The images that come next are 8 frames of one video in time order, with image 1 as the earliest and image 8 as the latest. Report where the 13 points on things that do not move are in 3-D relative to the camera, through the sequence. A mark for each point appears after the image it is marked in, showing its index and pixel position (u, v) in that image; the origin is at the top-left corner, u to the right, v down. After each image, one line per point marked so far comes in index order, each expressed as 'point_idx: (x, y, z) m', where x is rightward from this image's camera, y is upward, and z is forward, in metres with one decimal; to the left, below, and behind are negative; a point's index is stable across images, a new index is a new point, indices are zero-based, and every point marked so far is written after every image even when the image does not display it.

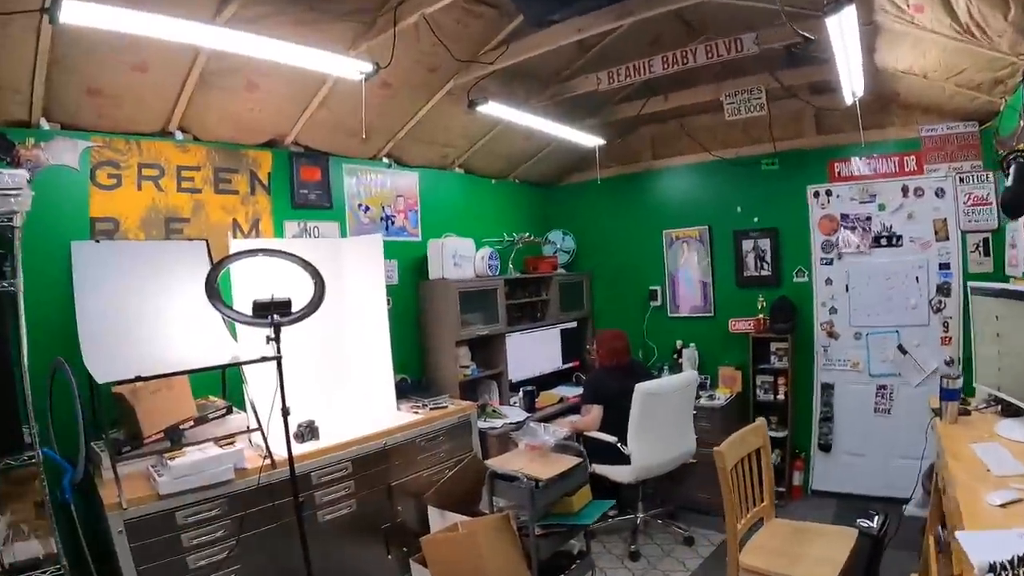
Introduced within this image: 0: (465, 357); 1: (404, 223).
0: (-0.3, -0.4, +3.7) m
1: (-0.7, +0.4, +3.8) m
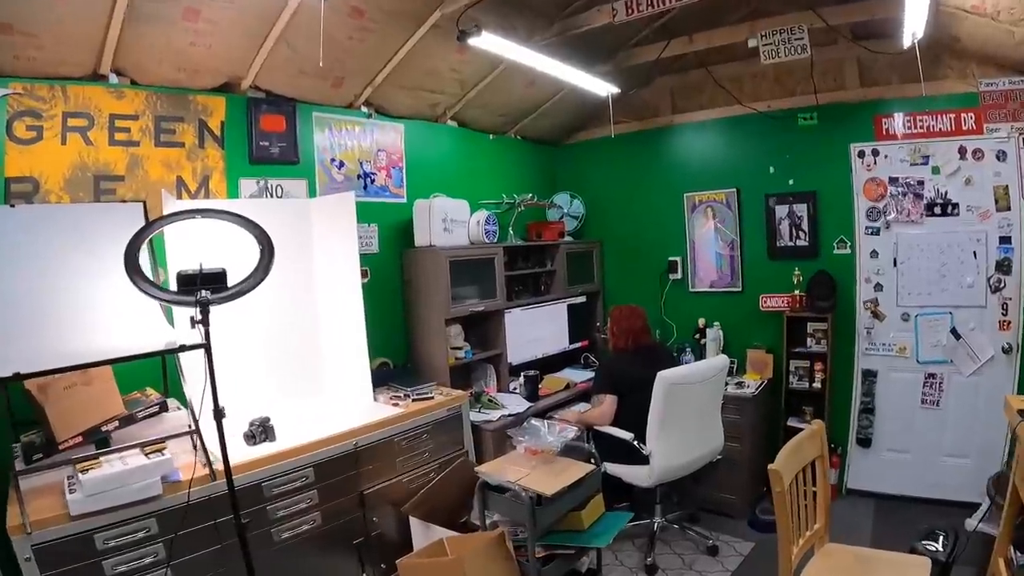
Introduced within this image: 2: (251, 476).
0: (-0.3, -0.2, +3.2) m
1: (-0.7, +0.6, +3.2) m
2: (-0.9, -0.6, +2.1) m
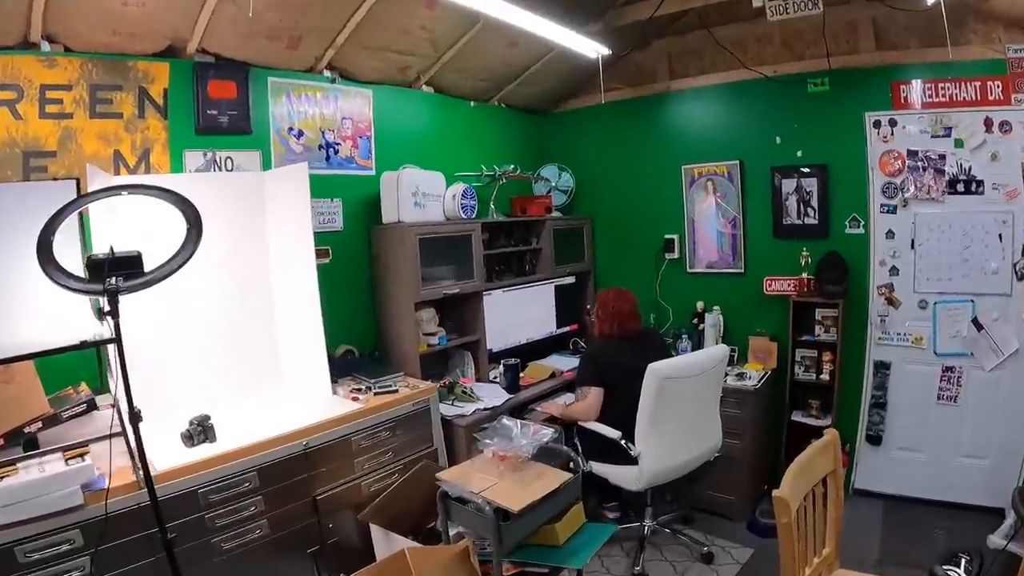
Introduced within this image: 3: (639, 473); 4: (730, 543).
0: (-0.4, -0.2, +2.9) m
1: (-0.8, +0.6, +3.0) m
2: (-1.0, -0.6, +1.9) m
3: (+0.5, -0.7, +2.5) m
4: (+1.0, -1.1, +2.8) m
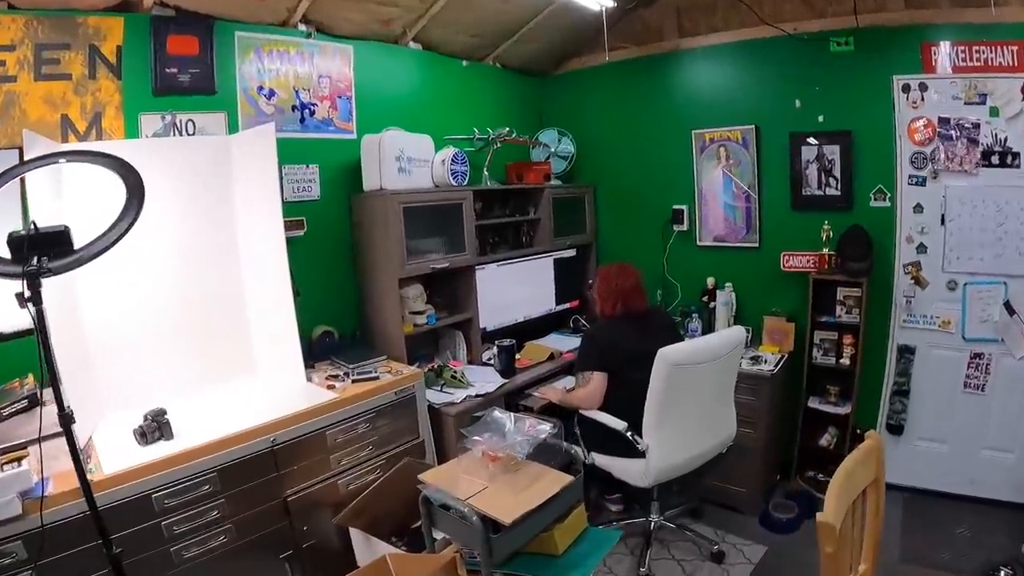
0: (-0.4, -0.1, +2.7) m
1: (-0.8, +0.7, +2.7) m
2: (-1.0, -0.5, +1.6) m
3: (+0.5, -0.7, +2.3) m
4: (+1.0, -1.1, +2.6) m
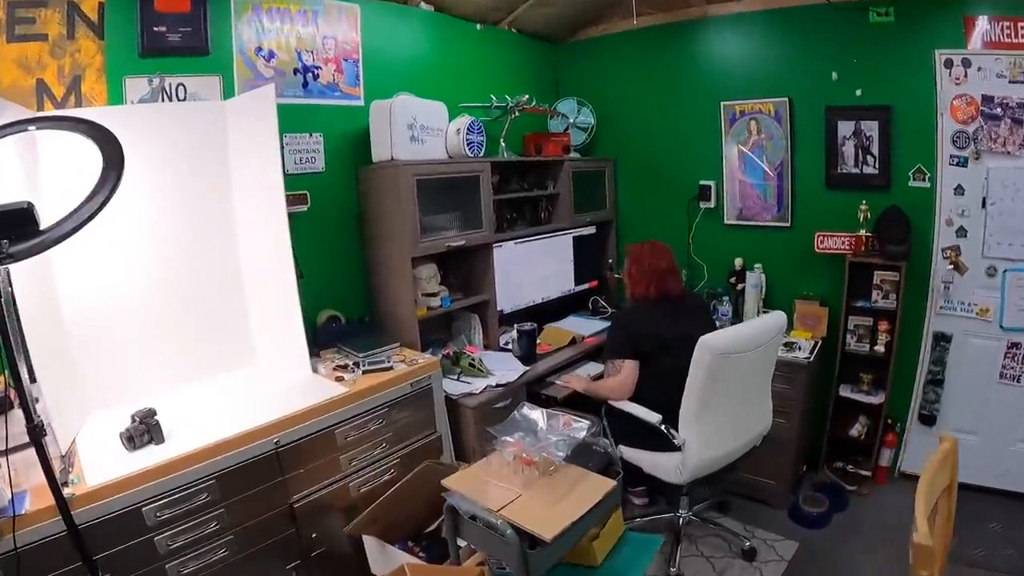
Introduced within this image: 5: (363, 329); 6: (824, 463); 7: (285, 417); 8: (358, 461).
0: (-0.3, 0.0, +2.5) m
1: (-0.7, +0.8, +2.5) m
2: (-0.9, -0.5, +1.5) m
3: (+0.6, -0.6, +2.1) m
4: (+1.0, -1.0, +2.5) m
5: (-0.6, -0.2, +2.5) m
6: (+1.3, -0.7, +2.7) m
7: (-0.6, -0.4, +1.8) m
8: (-0.5, -0.6, +2.0) m
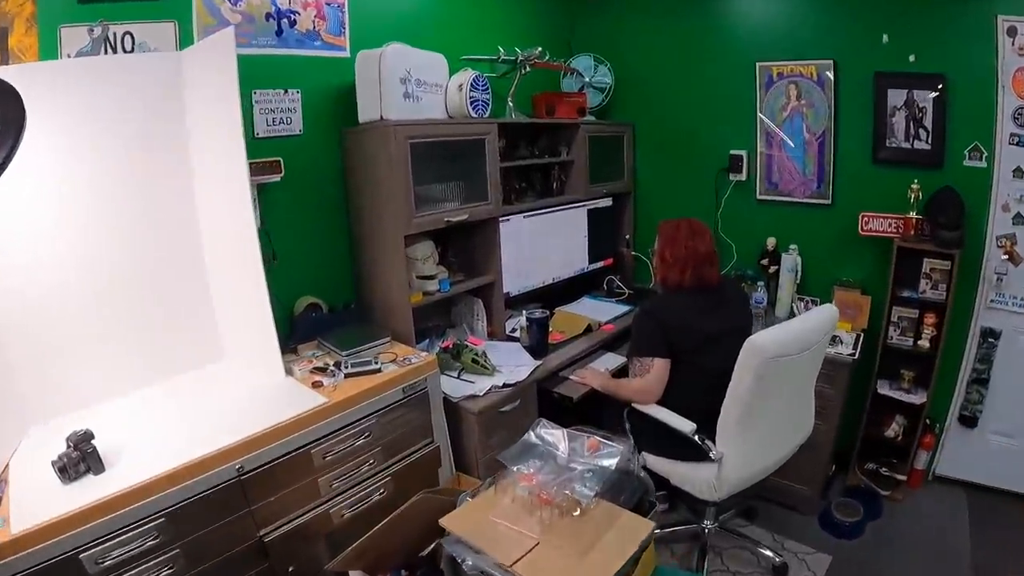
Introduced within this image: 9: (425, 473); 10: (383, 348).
0: (-0.3, +0.1, +2.2) m
1: (-0.7, +0.9, +2.1) m
2: (-0.9, -0.5, +1.2) m
3: (+0.6, -0.6, +1.8) m
4: (+1.0, -0.9, +2.2) m
5: (-0.6, -0.1, +2.2) m
6: (+1.3, -0.7, +2.4) m
7: (-0.6, -0.3, +1.5) m
8: (-0.5, -0.5, +1.7) m
9: (-0.3, -0.6, +1.9) m
10: (-0.4, -0.2, +2.0) m
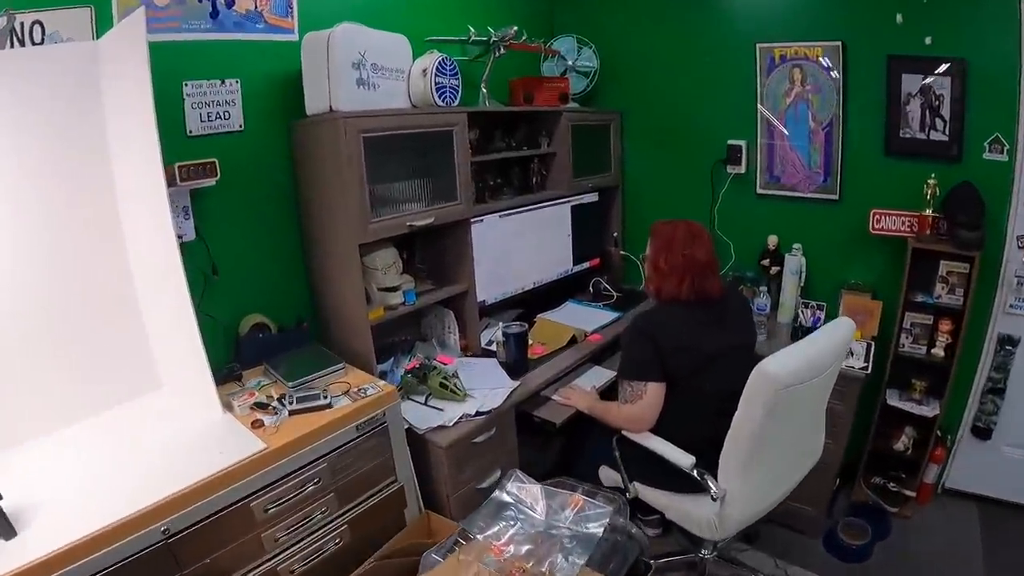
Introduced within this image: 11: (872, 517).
0: (-0.4, 0.0, +2.0) m
1: (-0.8, +0.8, +1.8) m
2: (-1.0, -0.6, +1.0) m
3: (+0.5, -0.6, +1.6) m
4: (+1.0, -1.0, +2.1) m
5: (-0.7, -0.2, +2.0) m
6: (+1.3, -0.7, +2.3) m
7: (-0.7, -0.4, +1.2) m
8: (-0.5, -0.6, +1.5) m
9: (-0.4, -0.6, +1.7) m
10: (-0.5, -0.2, +1.8) m
11: (+1.3, -0.8, +2.2) m
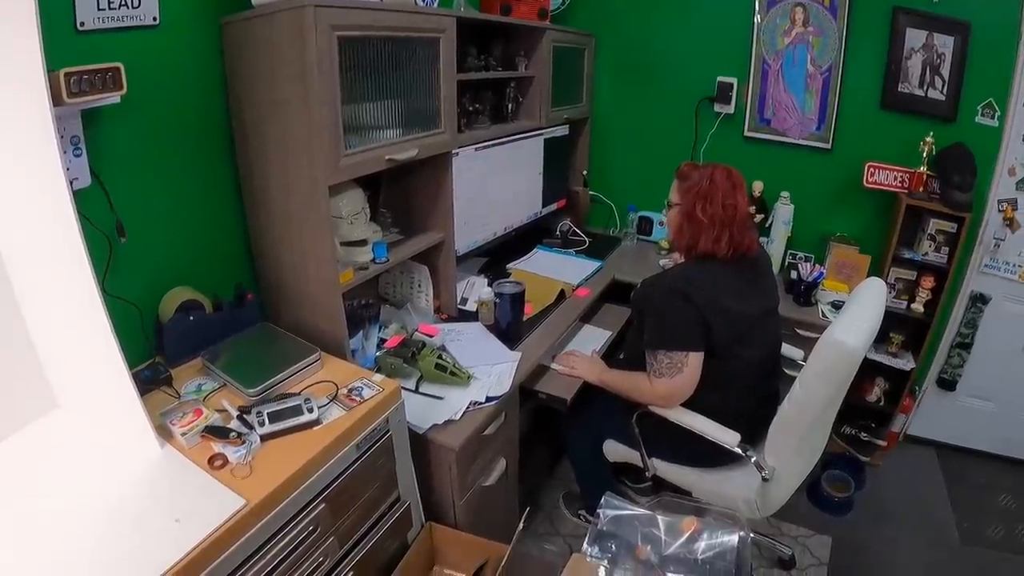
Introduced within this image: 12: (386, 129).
0: (-0.4, +0.1, +1.5) m
1: (-0.7, +0.9, +1.2) m
2: (-0.7, -0.6, +0.5) m
3: (+0.6, -0.5, +1.5) m
4: (+0.9, -0.8, +2.1) m
5: (-0.6, -0.1, +1.5) m
6: (+1.2, -0.5, +2.3) m
7: (-0.5, -0.4, +0.8) m
8: (-0.4, -0.5, +1.1) m
9: (-0.3, -0.6, +1.4) m
10: (-0.4, -0.2, +1.4) m
11: (+1.2, -0.7, +2.3) m
12: (-0.3, +0.4, +1.5) m
